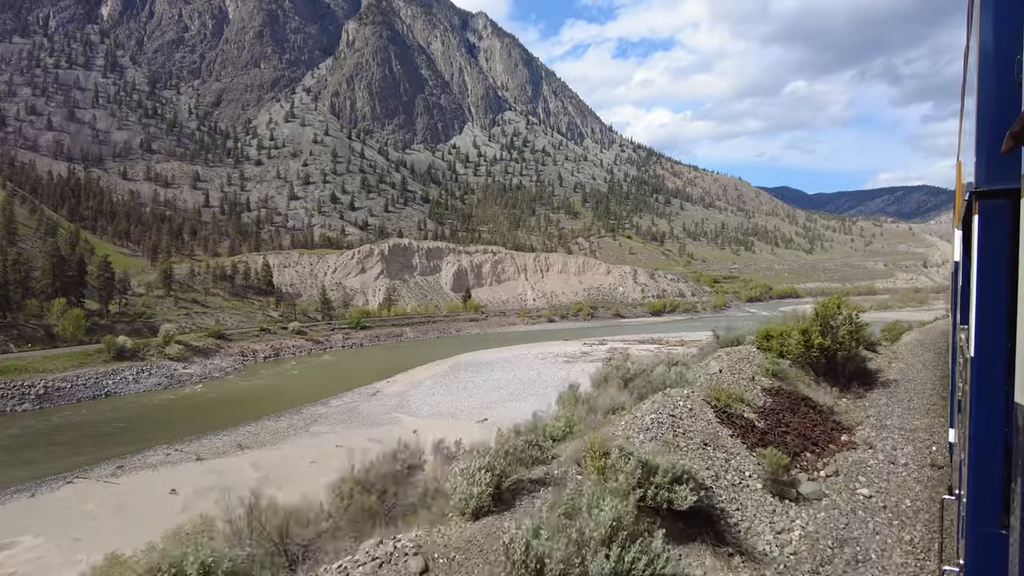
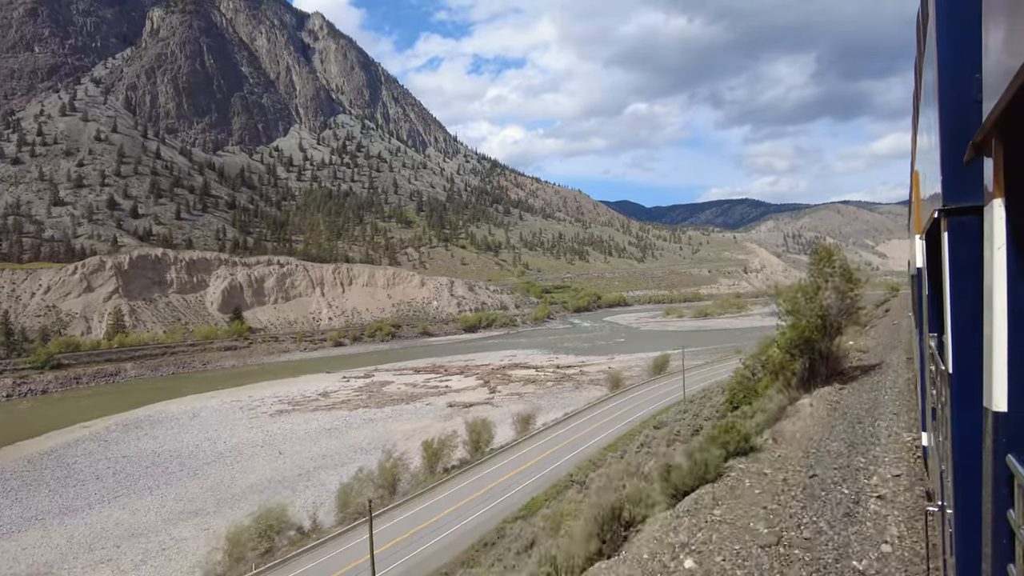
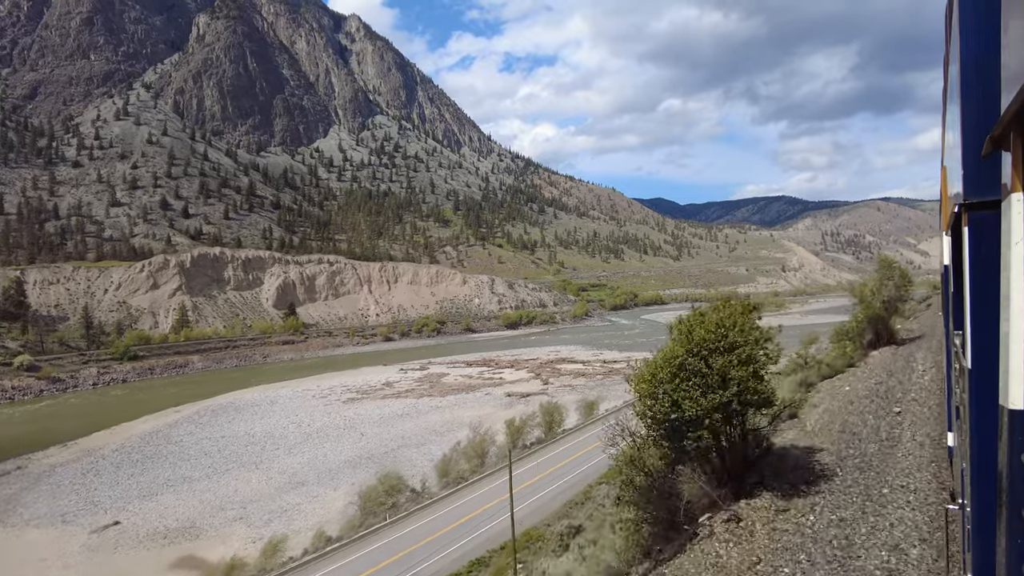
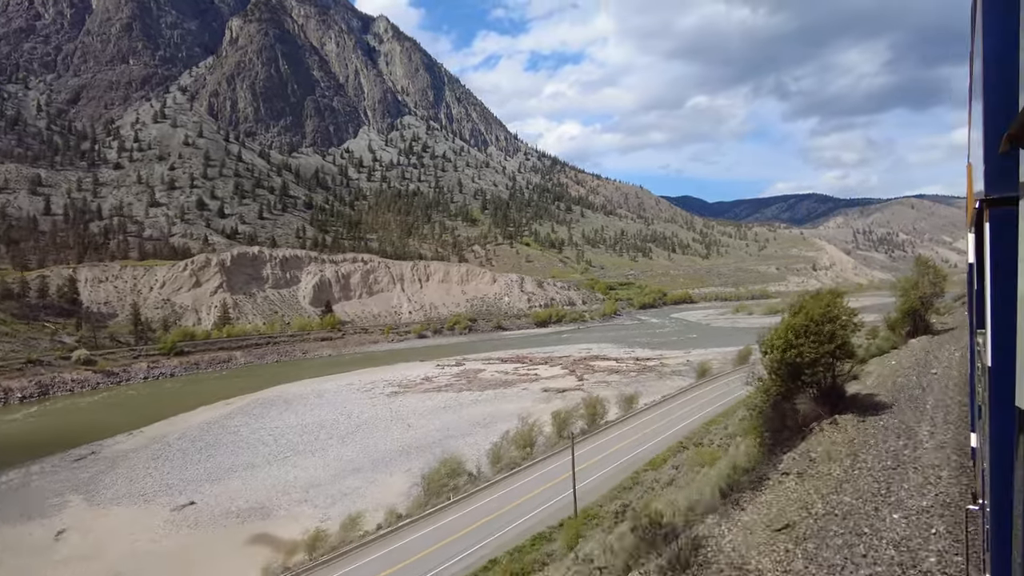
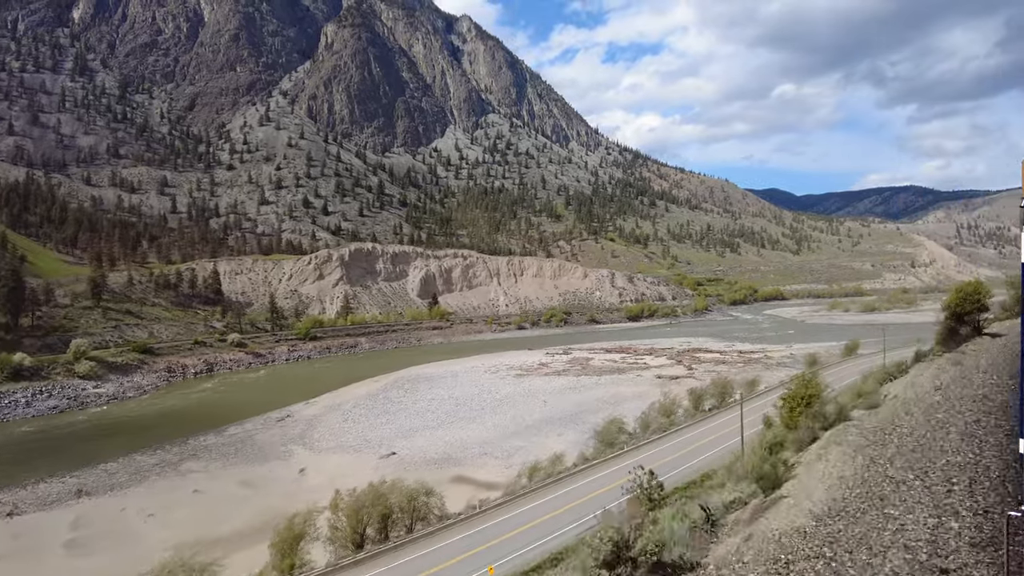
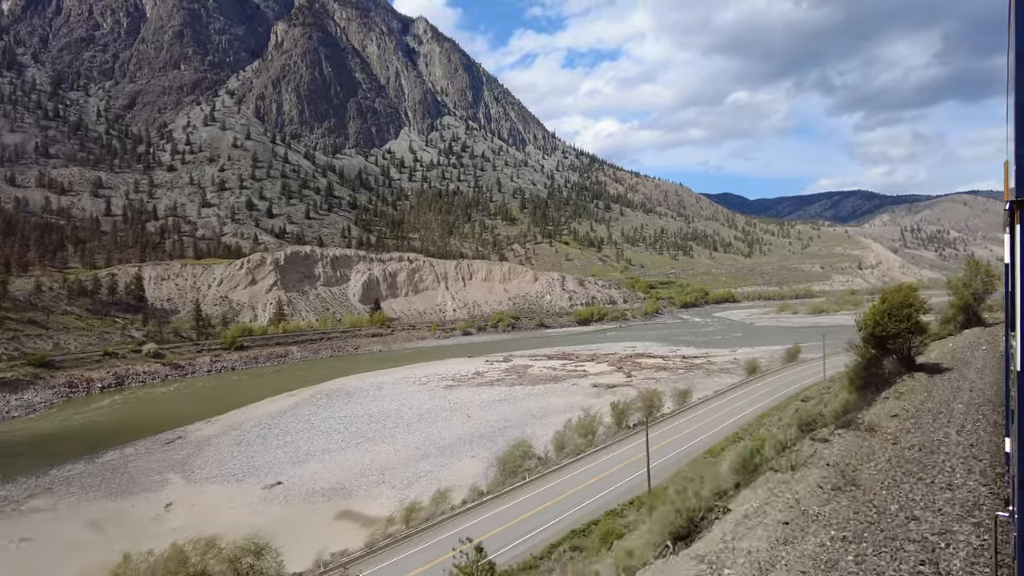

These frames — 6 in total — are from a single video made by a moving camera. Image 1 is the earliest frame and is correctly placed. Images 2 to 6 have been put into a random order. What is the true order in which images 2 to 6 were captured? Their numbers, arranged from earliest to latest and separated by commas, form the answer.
5, 6, 4, 3, 2
